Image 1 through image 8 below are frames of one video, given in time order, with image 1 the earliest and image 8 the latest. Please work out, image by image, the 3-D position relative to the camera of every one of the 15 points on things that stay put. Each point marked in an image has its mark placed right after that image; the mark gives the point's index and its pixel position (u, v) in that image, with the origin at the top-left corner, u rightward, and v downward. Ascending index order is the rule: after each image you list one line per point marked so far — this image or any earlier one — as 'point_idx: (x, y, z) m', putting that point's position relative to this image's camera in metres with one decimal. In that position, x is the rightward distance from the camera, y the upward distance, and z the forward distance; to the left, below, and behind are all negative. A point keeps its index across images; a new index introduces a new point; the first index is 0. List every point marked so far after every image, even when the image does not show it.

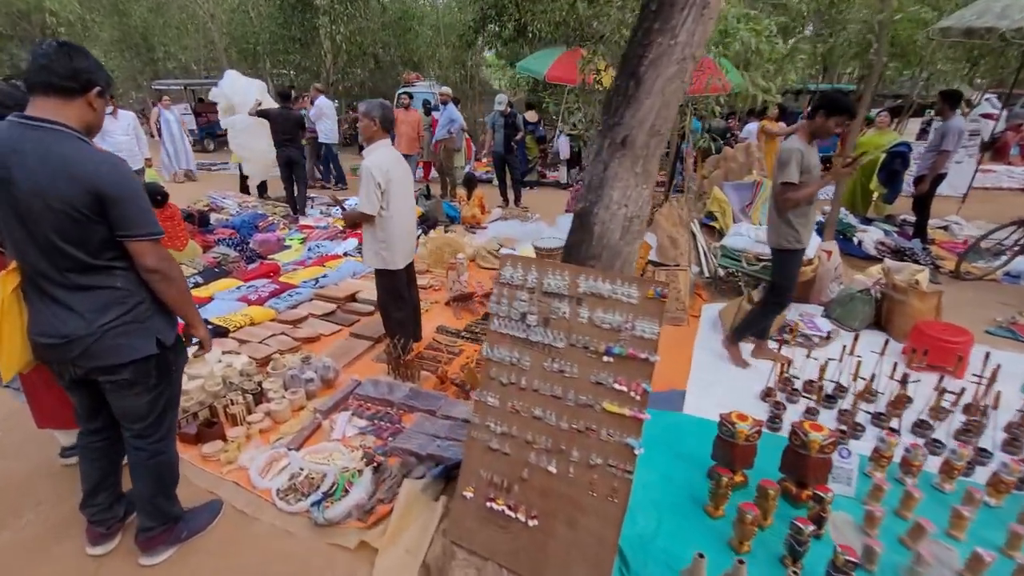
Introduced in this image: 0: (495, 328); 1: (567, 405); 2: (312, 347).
0: (-0.1, -0.2, +2.6) m
1: (+0.3, -0.6, +2.4) m
2: (-2.0, -0.6, +4.9) m
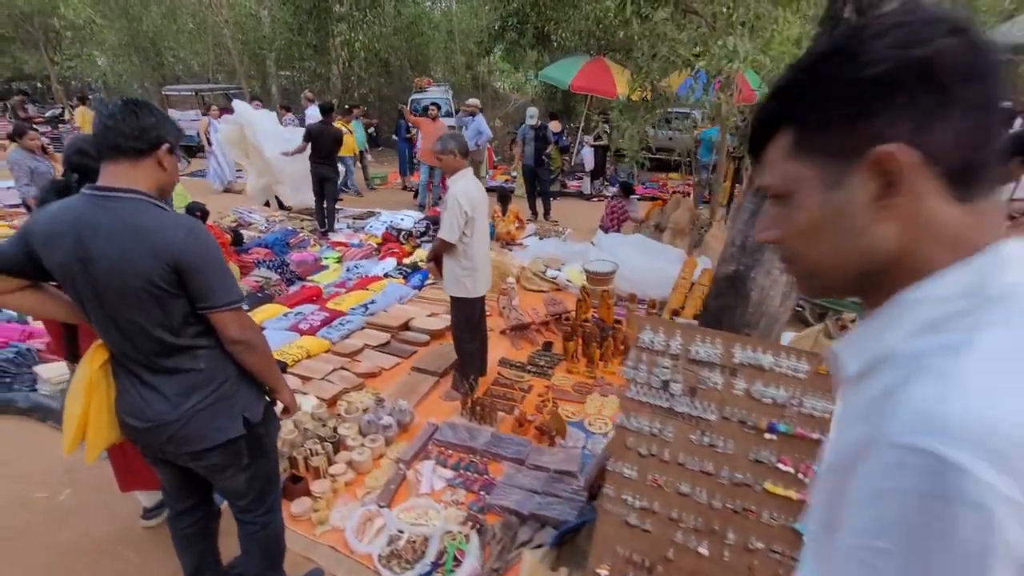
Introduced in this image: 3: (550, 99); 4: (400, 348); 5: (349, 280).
0: (+0.6, -0.5, +2.5) m
1: (+1.0, -0.9, +2.3) m
2: (-1.3, -0.9, +4.7) m
3: (+1.2, +6.3, +16.1) m
4: (-1.2, -0.7, +5.2) m
5: (-2.4, +0.1, +7.1) m
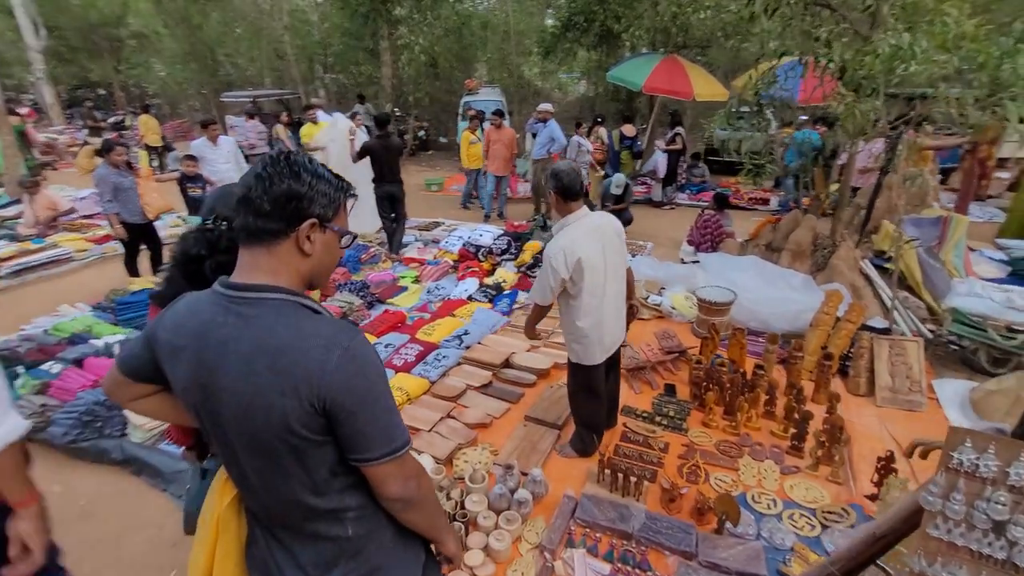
0: (+1.6, -0.9, +1.8) m
1: (+1.9, -1.3, +1.6) m
2: (-0.2, -1.3, +4.2) m
3: (+3.1, +5.9, +15.4) m
4: (0.0, -1.0, +4.7) m
5: (-1.1, -0.2, +6.6) m
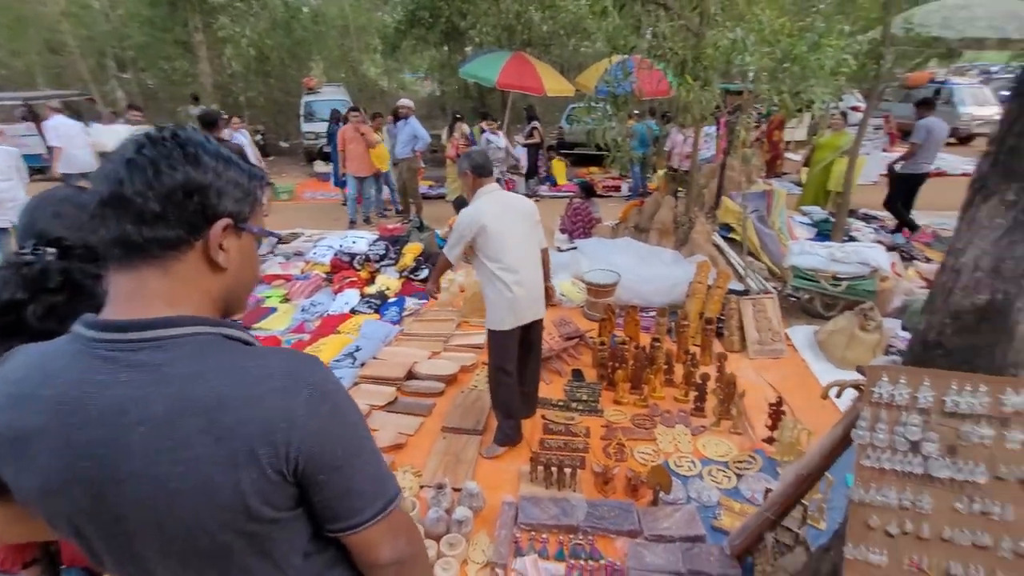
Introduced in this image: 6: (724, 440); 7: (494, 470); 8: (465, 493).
0: (+1.5, -0.7, +2.0) m
1: (+1.9, -1.0, +1.9) m
2: (-0.8, -1.3, +3.8) m
3: (-1.5, +6.0, +15.4) m
4: (-0.9, -1.0, +4.4) m
5: (-2.5, -0.4, +5.9) m
6: (+1.7, -1.2, +3.9) m
7: (-0.1, -1.4, +3.6) m
8: (-0.3, -1.4, +3.2) m
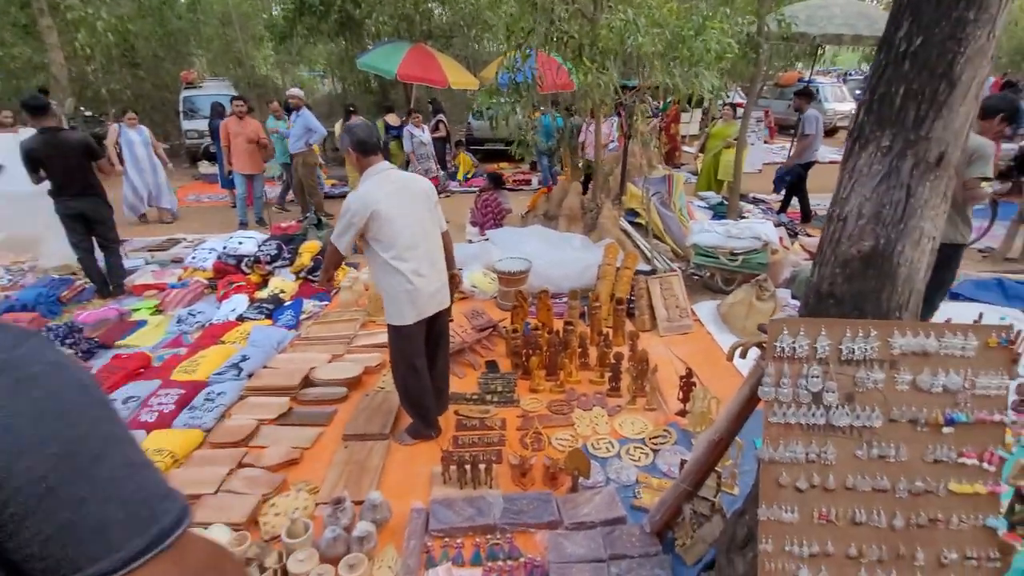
0: (+1.1, -0.5, +1.9) m
1: (+1.5, -0.8, +1.9) m
2: (-1.4, -1.3, +3.4) m
3: (-4.4, +5.9, +14.7) m
4: (-1.6, -1.0, +3.9) m
5: (-3.4, -0.5, +5.2) m
6: (+1.0, -1.0, +3.9) m
7: (-0.7, -1.3, +3.3) m
8: (-0.9, -1.3, +2.9) m
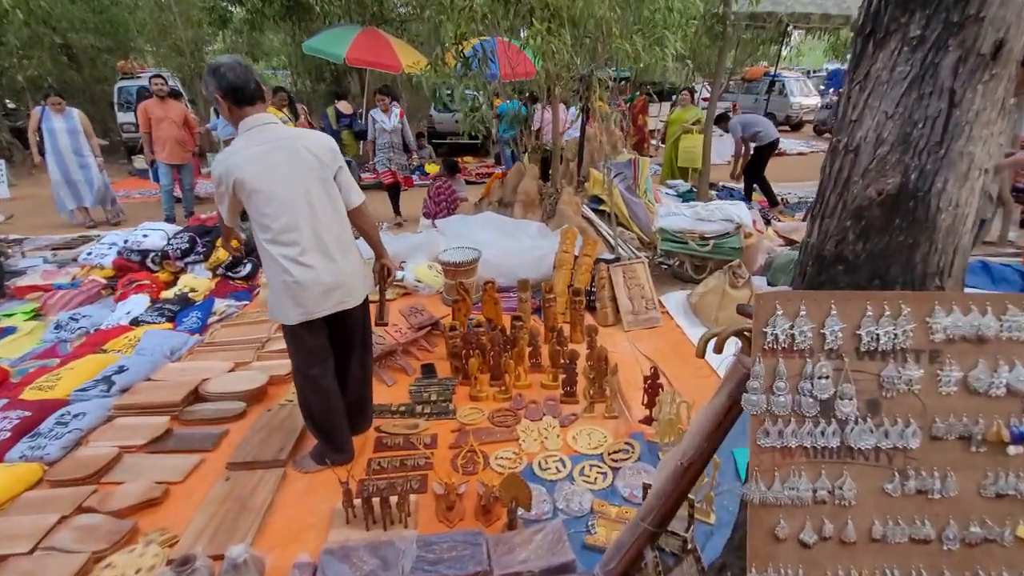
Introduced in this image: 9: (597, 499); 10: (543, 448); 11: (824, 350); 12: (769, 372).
0: (+0.7, -0.4, +1.3) m
1: (+1.2, -0.7, +1.3) m
2: (-1.8, -1.2, +2.6) m
3: (-5.5, +5.9, +13.8) m
4: (-2.0, -1.0, +3.1) m
5: (-4.0, -0.5, +4.3) m
6: (+0.6, -0.9, +3.2) m
7: (-1.1, -1.2, +2.6) m
8: (-1.2, -1.2, +2.1) m
9: (+0.5, -1.1, +2.7) m
10: (+0.2, -1.0, +3.1) m
11: (+0.8, -0.2, +1.3) m
12: (+0.7, -0.2, +1.3) m
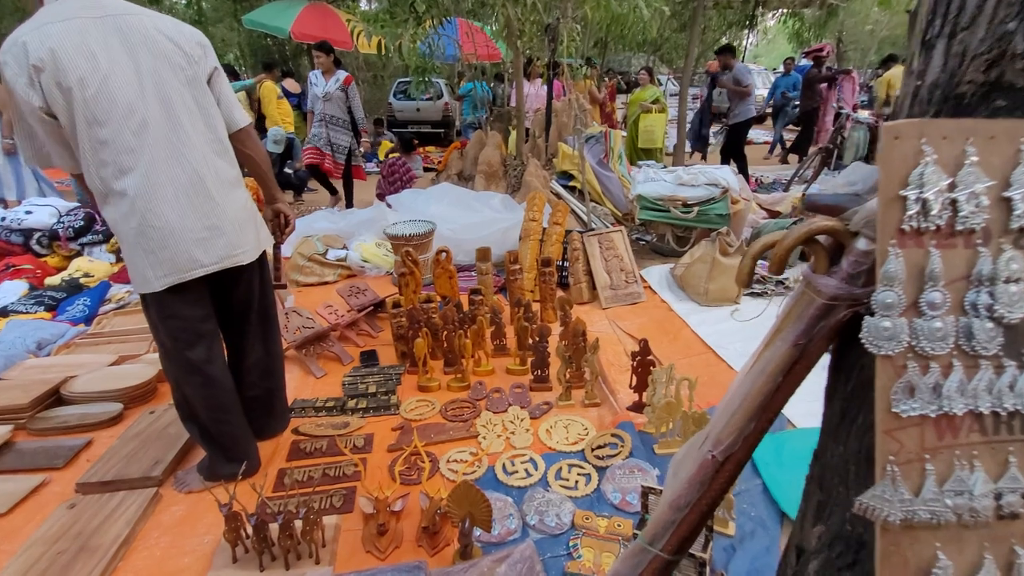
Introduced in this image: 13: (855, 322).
0: (+0.6, -0.2, +0.7) m
1: (+1.1, -0.4, +0.7) m
2: (-2.0, -1.0, +1.8) m
3: (-6.5, +5.9, +12.8) m
4: (-2.2, -0.8, +2.4) m
5: (-4.3, -0.4, +3.4) m
6: (+0.3, -0.7, +2.6) m
7: (-1.3, -1.0, +1.9) m
8: (-1.4, -1.0, +1.4) m
9: (+0.3, -0.9, +2.0) m
10: (0.0, -0.8, +2.4) m
11: (+0.7, +0.1, +0.7) m
12: (+0.6, 0.0, +0.7) m
13: (+0.7, -0.1, +1.0) m
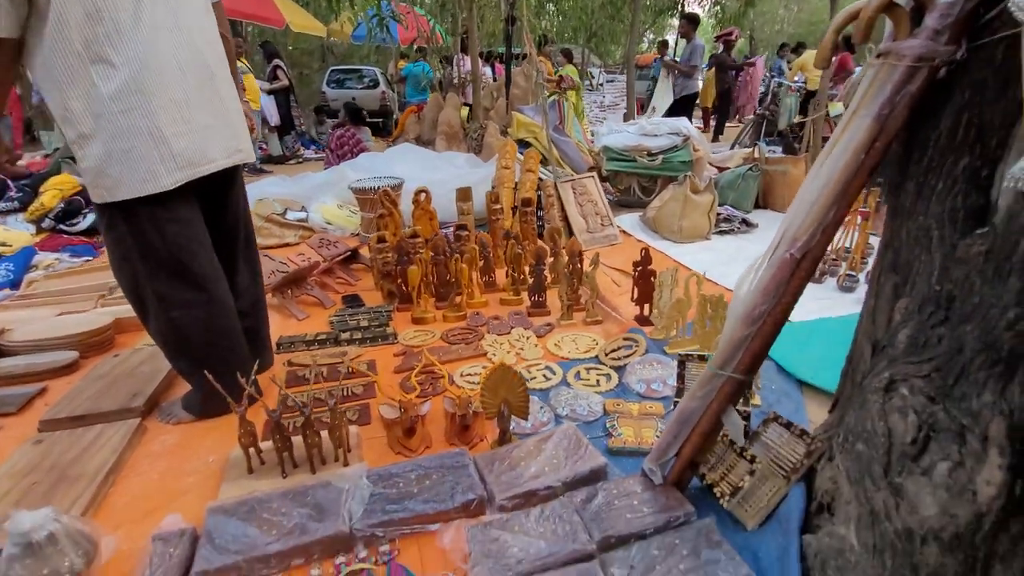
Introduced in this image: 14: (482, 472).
0: (+0.8, +0.3, +0.7) m
1: (+1.3, +0.1, +0.8) m
2: (-1.9, -0.7, +1.5) m
3: (-8.0, +5.9, +11.9) m
4: (-2.2, -0.5, +2.0) m
5: (-4.3, -0.2, +2.8) m
6: (+0.4, -0.2, +2.6) m
7: (-1.2, -0.6, +1.6) m
8: (-1.2, -0.6, +1.2) m
9: (+0.4, -0.5, +2.0) m
10: (0.0, -0.3, +2.4) m
11: (+0.9, +0.6, +0.7) m
12: (+0.8, +0.5, +0.7) m
13: (+0.9, +0.4, +1.0) m
14: (-0.1, -0.6, +1.6) m
